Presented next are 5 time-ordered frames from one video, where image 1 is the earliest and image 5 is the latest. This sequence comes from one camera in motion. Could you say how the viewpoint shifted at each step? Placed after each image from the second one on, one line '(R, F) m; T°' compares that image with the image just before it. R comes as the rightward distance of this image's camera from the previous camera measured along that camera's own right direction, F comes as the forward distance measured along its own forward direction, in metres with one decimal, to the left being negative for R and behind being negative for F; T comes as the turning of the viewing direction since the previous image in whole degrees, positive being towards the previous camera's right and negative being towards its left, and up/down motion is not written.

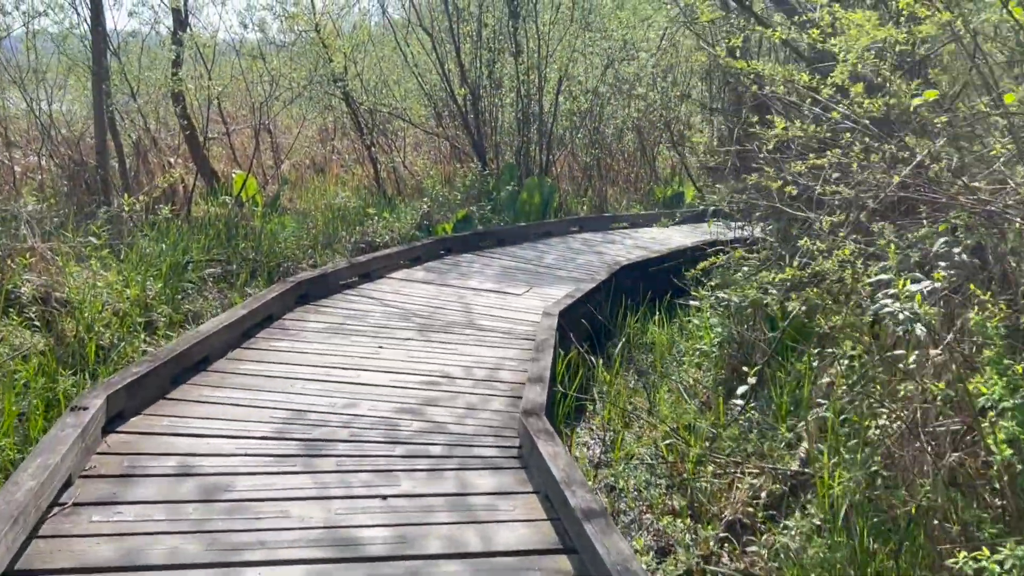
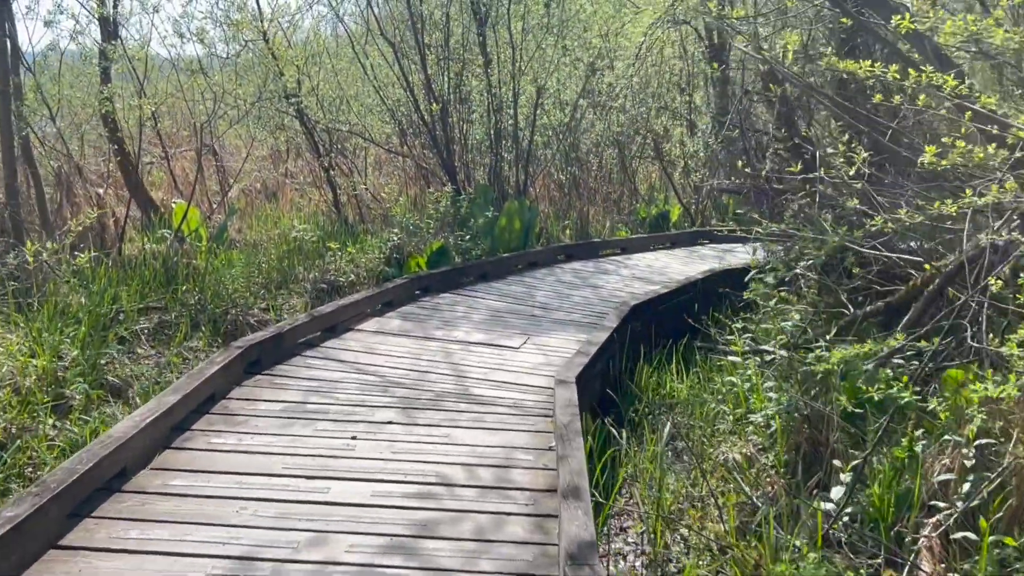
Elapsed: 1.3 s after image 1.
(-0.2, +1.0) m; +3°
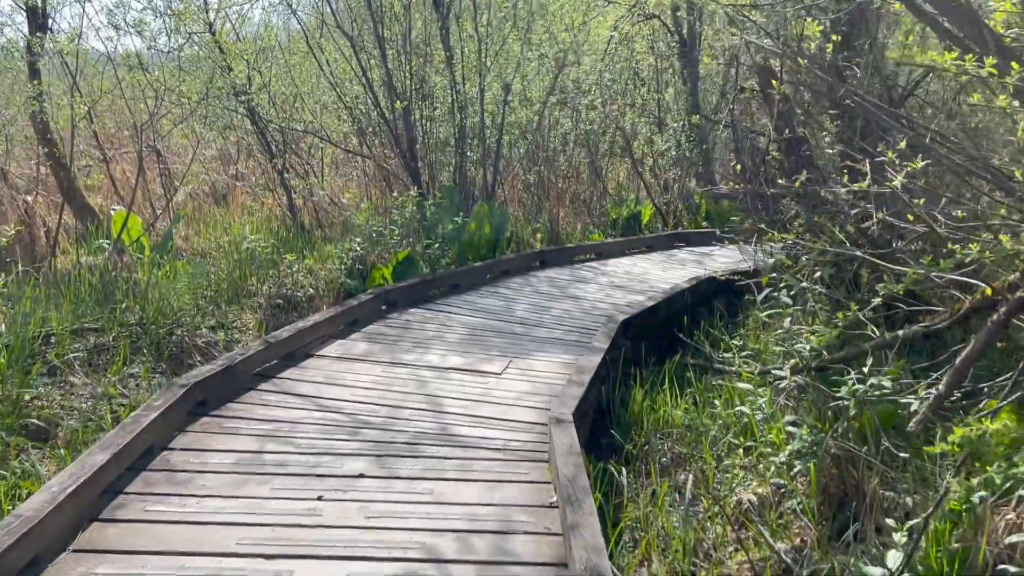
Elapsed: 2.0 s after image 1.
(-0.1, +0.5) m; +3°
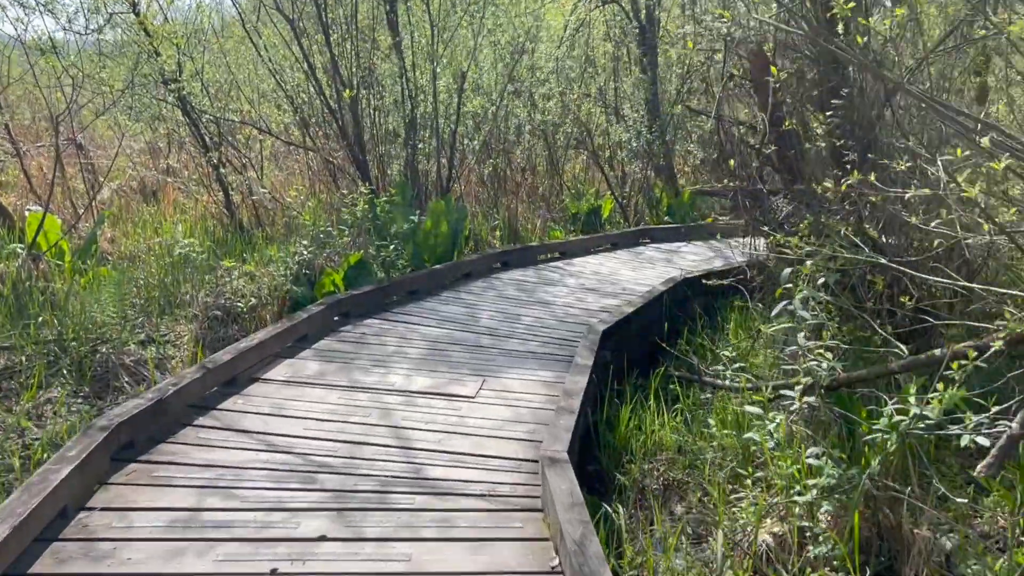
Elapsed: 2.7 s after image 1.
(-0.1, +0.5) m; +4°
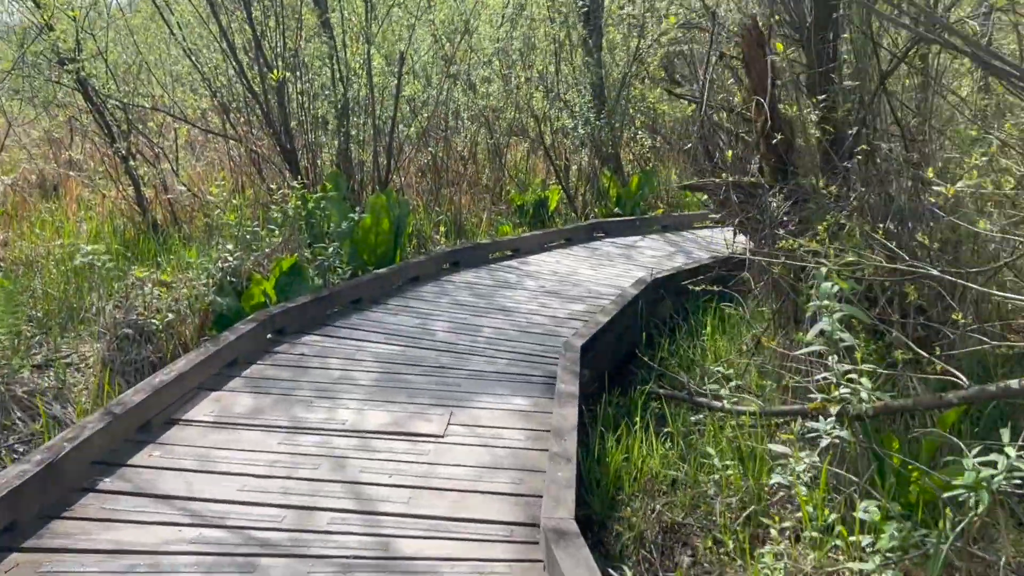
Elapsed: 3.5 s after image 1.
(-0.2, +0.6) m; +5°
